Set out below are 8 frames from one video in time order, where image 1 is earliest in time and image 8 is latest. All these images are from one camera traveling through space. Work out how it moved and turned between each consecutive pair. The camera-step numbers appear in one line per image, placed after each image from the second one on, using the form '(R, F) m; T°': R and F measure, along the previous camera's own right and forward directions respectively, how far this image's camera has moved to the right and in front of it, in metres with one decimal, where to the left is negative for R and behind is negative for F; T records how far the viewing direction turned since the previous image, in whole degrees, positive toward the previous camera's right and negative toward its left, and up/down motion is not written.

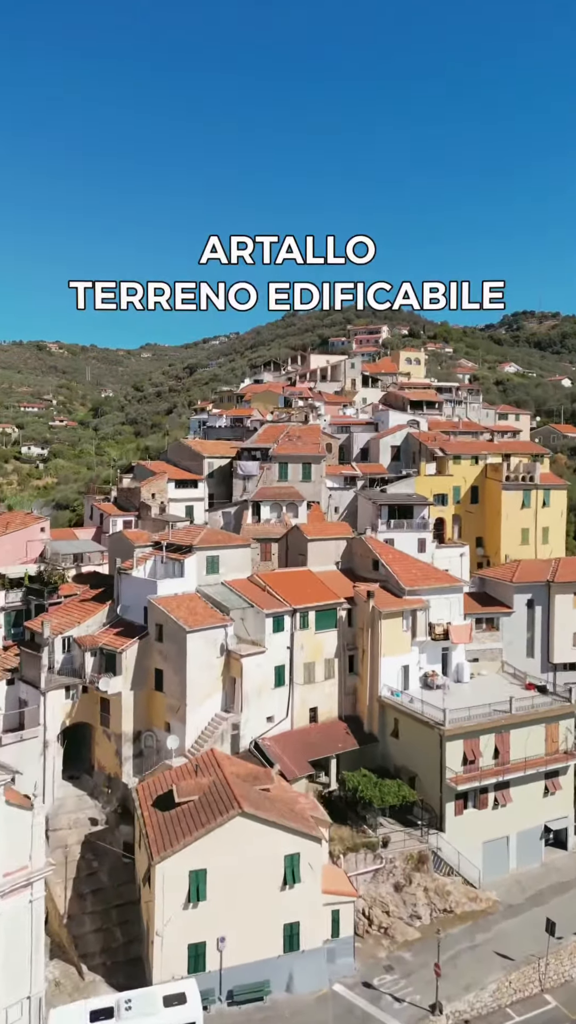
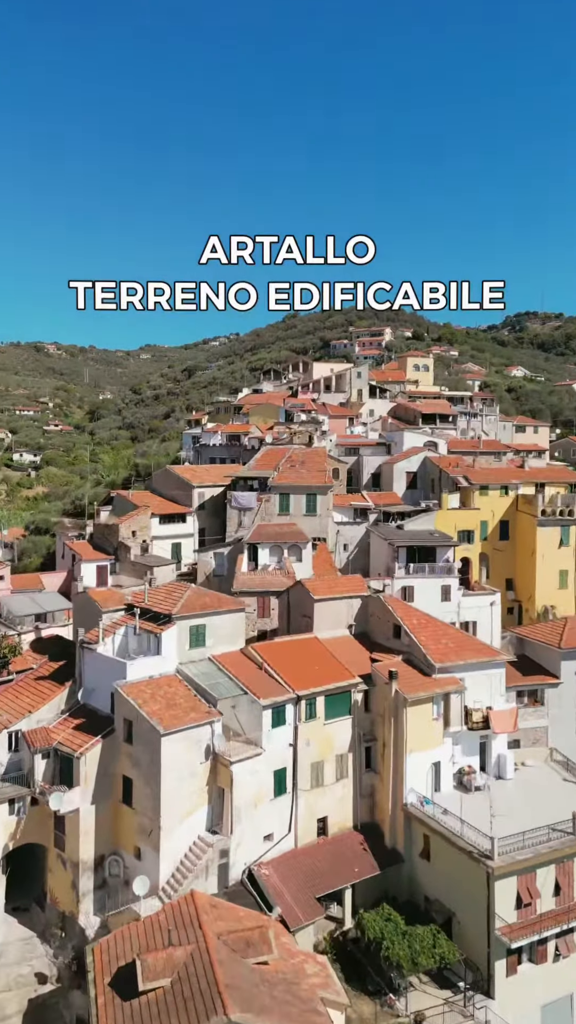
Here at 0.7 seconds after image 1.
(-0.1, +6.1) m; 0°
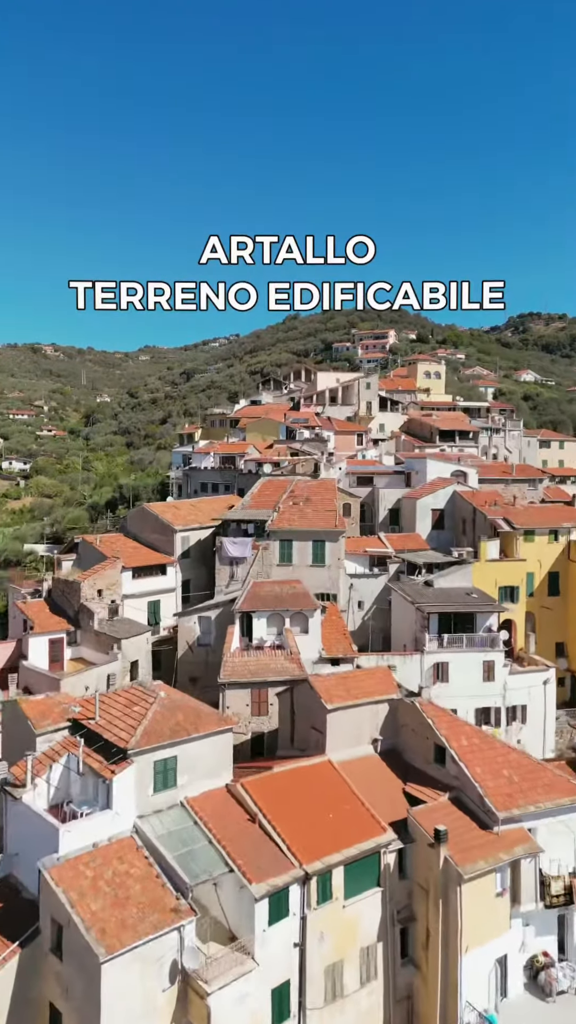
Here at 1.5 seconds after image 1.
(-0.1, +7.4) m; 0°
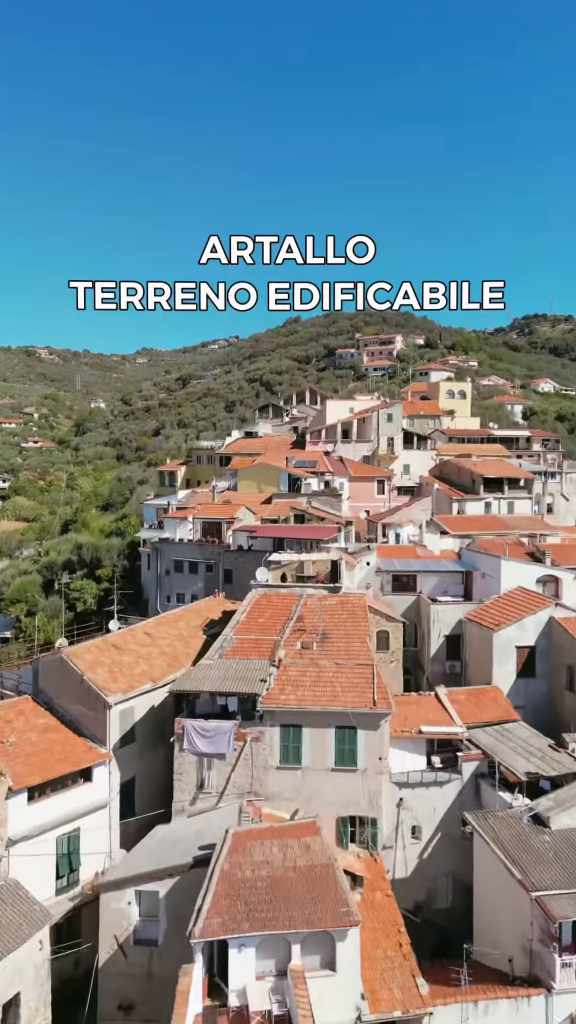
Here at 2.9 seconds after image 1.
(-0.1, +13.5) m; 0°
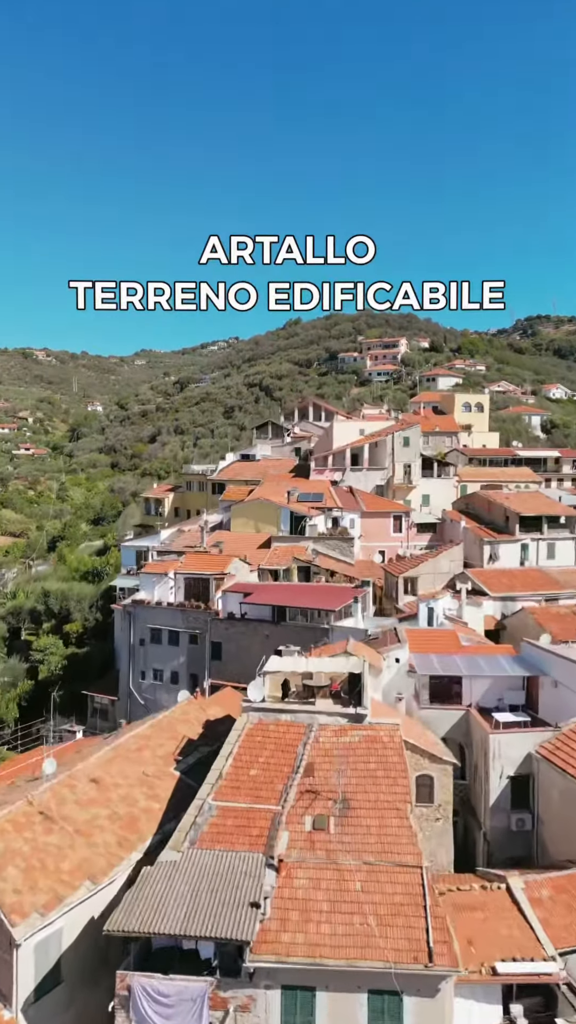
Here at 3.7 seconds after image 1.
(-0.1, +7.4) m; 0°
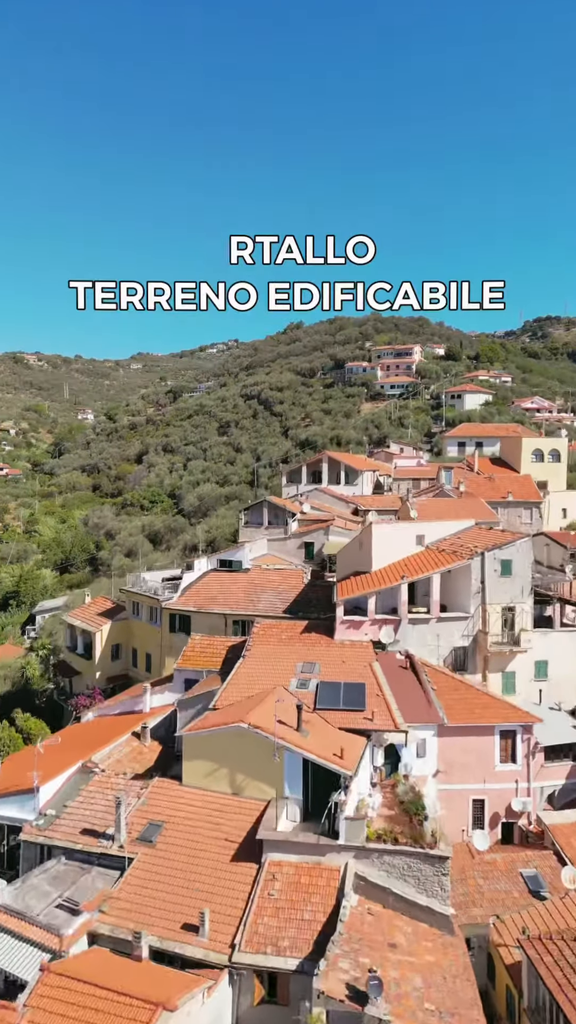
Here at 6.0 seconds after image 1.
(-0.2, +22.1) m; 0°
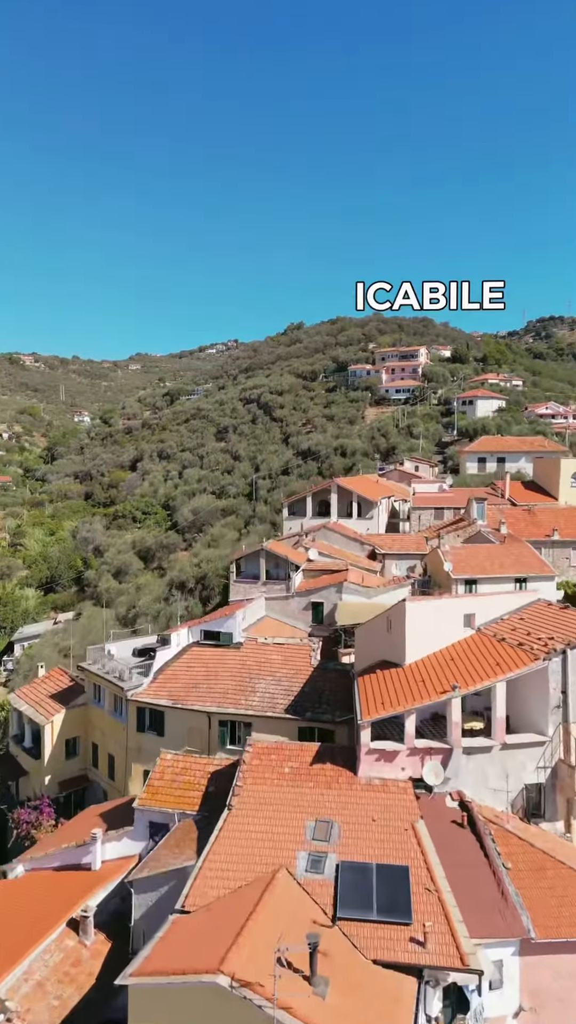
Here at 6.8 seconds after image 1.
(-0.1, +8.0) m; 0°
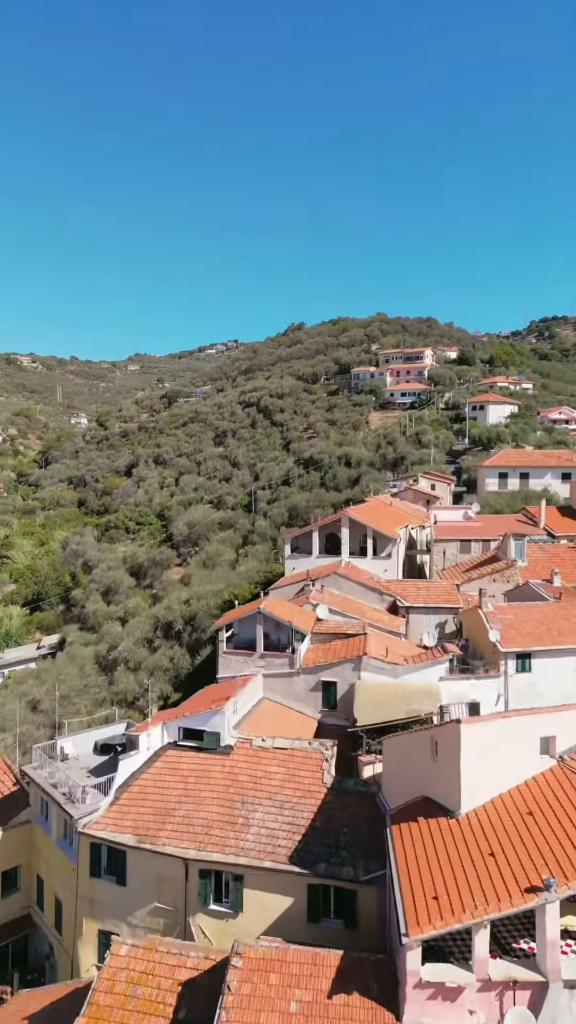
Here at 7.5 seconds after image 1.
(-0.1, +6.8) m; 0°
